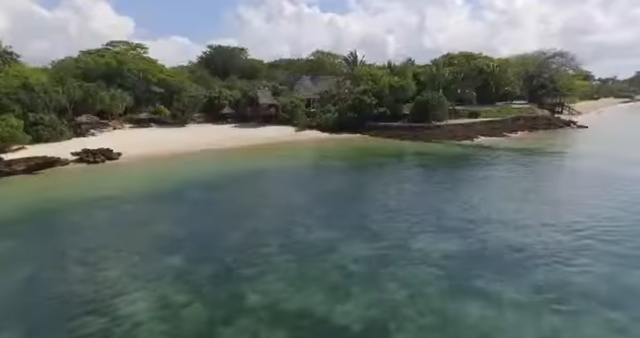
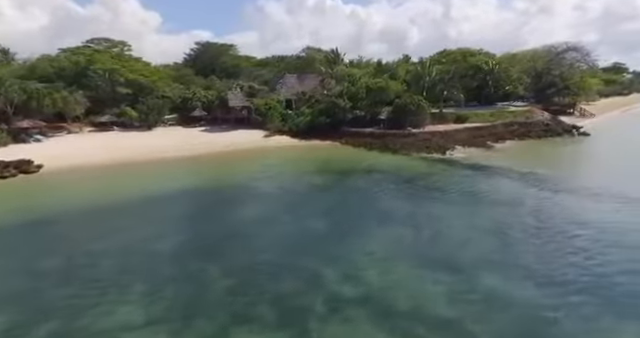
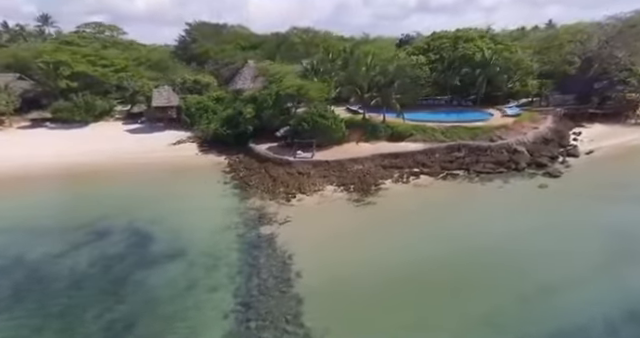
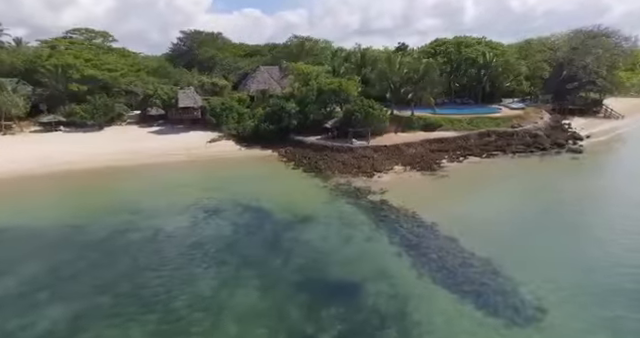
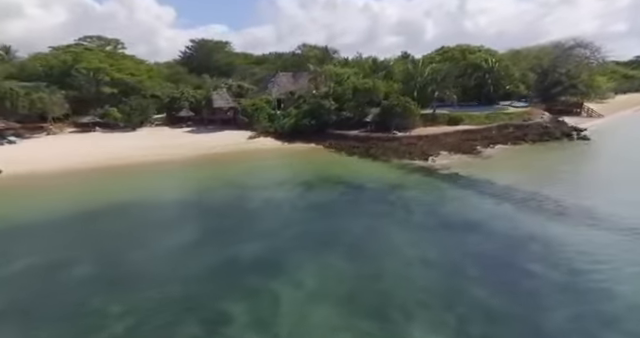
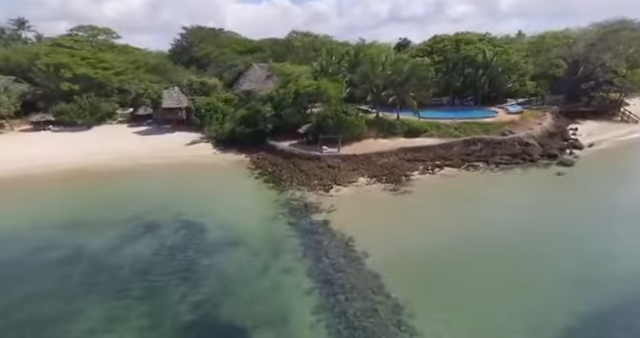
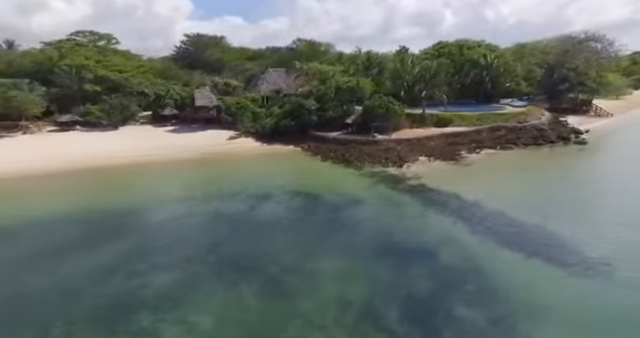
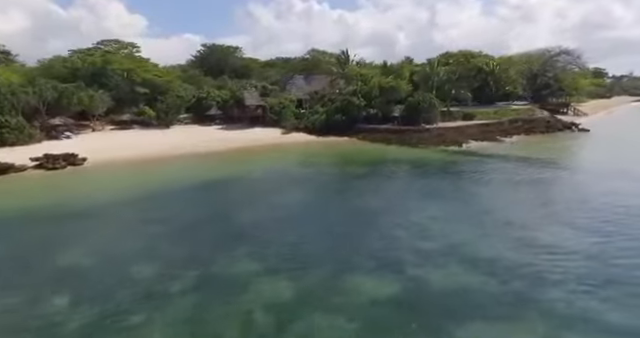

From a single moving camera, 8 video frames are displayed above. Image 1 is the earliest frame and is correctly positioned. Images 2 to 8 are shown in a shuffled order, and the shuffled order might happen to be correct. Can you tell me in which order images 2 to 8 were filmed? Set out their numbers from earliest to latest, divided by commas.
8, 2, 5, 7, 4, 6, 3
